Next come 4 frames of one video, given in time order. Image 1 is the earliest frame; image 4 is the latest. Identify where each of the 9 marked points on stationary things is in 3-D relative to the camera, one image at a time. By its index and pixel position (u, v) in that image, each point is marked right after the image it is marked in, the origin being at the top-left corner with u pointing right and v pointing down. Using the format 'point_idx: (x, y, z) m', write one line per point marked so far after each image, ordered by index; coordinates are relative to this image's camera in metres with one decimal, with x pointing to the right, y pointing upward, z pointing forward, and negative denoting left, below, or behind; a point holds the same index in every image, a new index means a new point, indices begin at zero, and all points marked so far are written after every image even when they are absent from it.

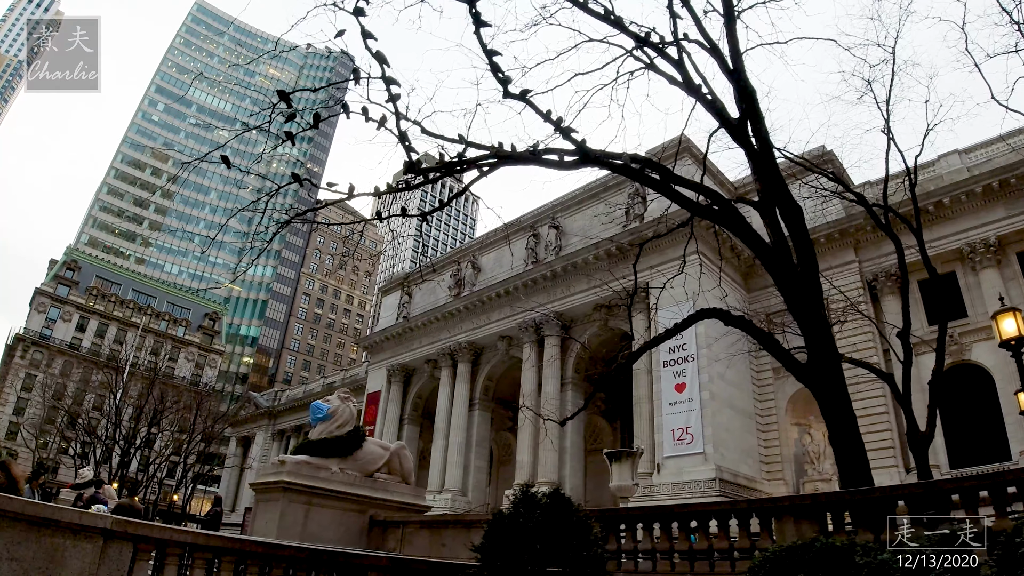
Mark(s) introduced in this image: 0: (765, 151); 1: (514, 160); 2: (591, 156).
0: (+3.7, +2.0, +9.4) m
1: (+0.1, +1.7, +8.8) m
2: (+1.2, +1.7, +8.5) m
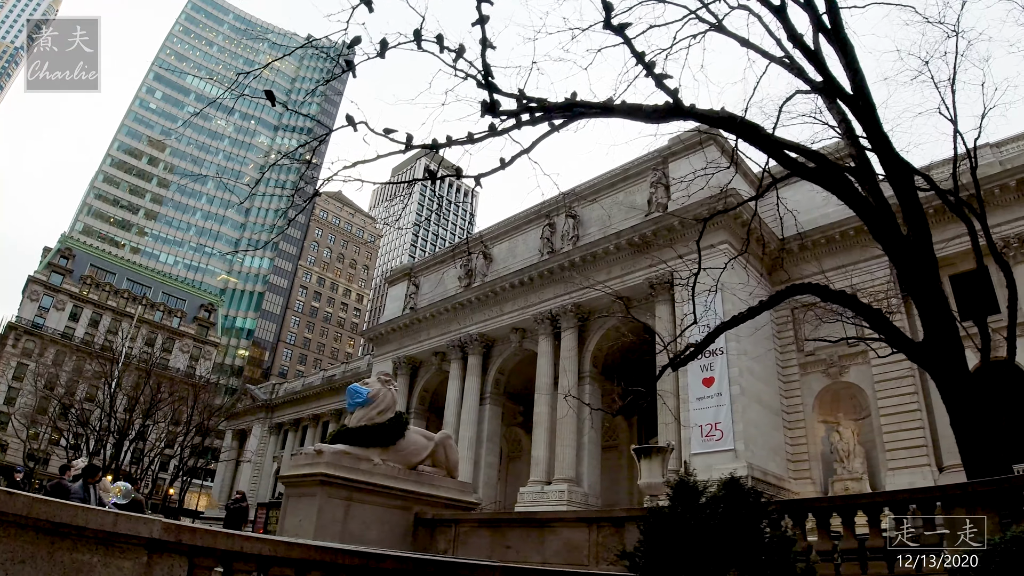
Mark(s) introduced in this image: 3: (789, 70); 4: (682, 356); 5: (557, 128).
0: (+4.6, +2.4, +8.4) m
1: (+0.9, +2.1, +7.7) m
2: (+2.0, +2.0, +7.5) m
3: (+4.2, +3.3, +10.0) m
4: (+2.5, -1.0, +9.2) m
5: (+0.6, +2.1, +8.2) m
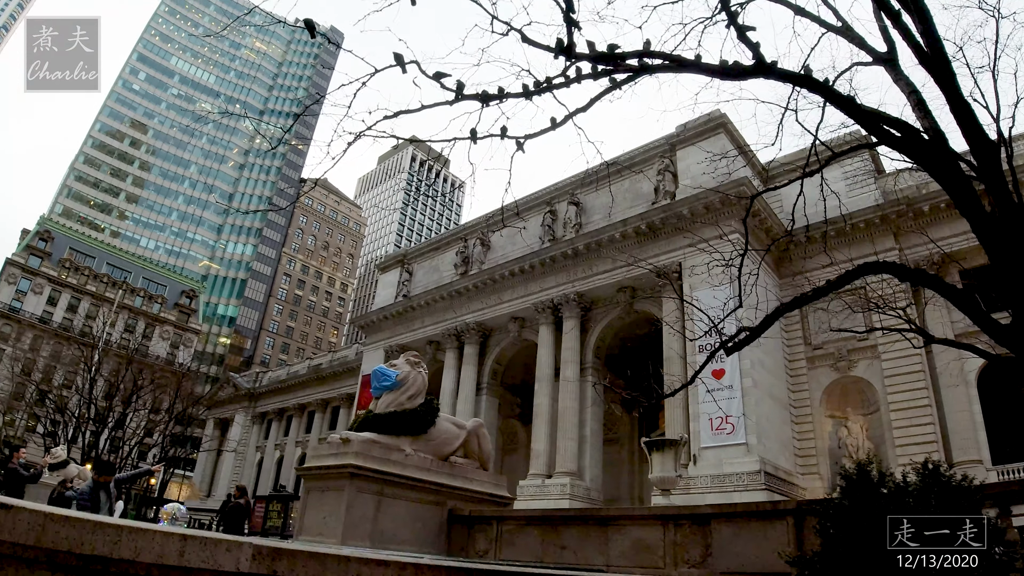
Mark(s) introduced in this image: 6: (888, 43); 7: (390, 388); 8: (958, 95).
0: (+5.2, +2.6, +7.7) m
1: (+1.6, +2.4, +6.9) m
2: (+2.7, +2.3, +6.7) m
3: (+4.8, +3.6, +9.3) m
4: (+3.0, -0.7, +8.5) m
5: (+1.2, +2.4, +7.4) m
6: (+4.9, +3.2, +8.5) m
7: (-1.6, -1.3, +8.4) m
8: (+5.2, +2.3, +7.5) m
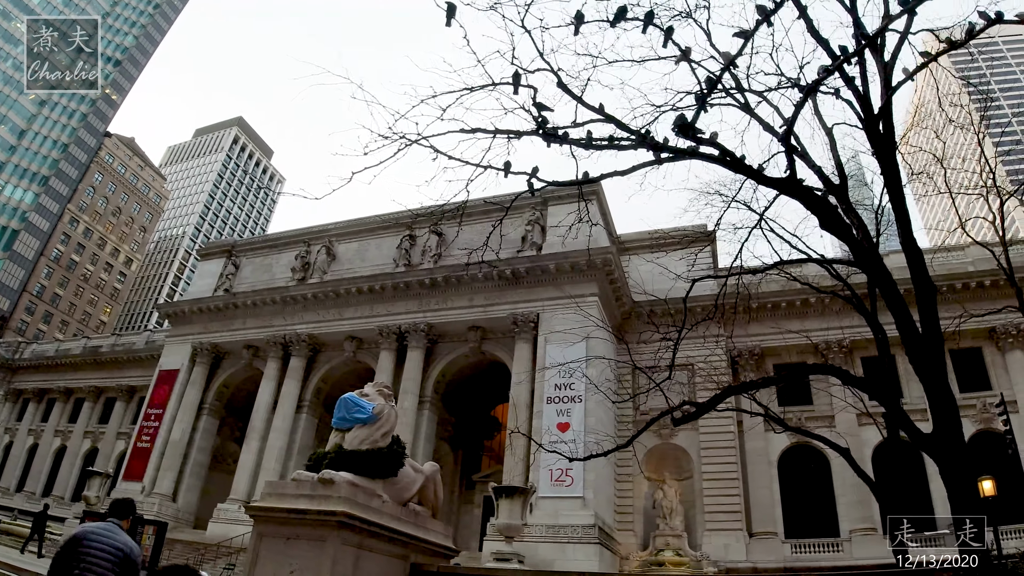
0: (+5.3, +1.0, +9.1) m
1: (+2.1, +1.5, +7.3) m
2: (+3.2, +1.2, +7.4) m
3: (+4.6, +2.0, +10.5) m
4: (+2.5, -1.8, +9.0) m
5: (+1.7, +1.5, +7.7) m
6: (+4.9, +1.7, +9.8) m
7: (-1.9, -1.5, +7.5) m
8: (+5.4, +0.7, +8.9) m
